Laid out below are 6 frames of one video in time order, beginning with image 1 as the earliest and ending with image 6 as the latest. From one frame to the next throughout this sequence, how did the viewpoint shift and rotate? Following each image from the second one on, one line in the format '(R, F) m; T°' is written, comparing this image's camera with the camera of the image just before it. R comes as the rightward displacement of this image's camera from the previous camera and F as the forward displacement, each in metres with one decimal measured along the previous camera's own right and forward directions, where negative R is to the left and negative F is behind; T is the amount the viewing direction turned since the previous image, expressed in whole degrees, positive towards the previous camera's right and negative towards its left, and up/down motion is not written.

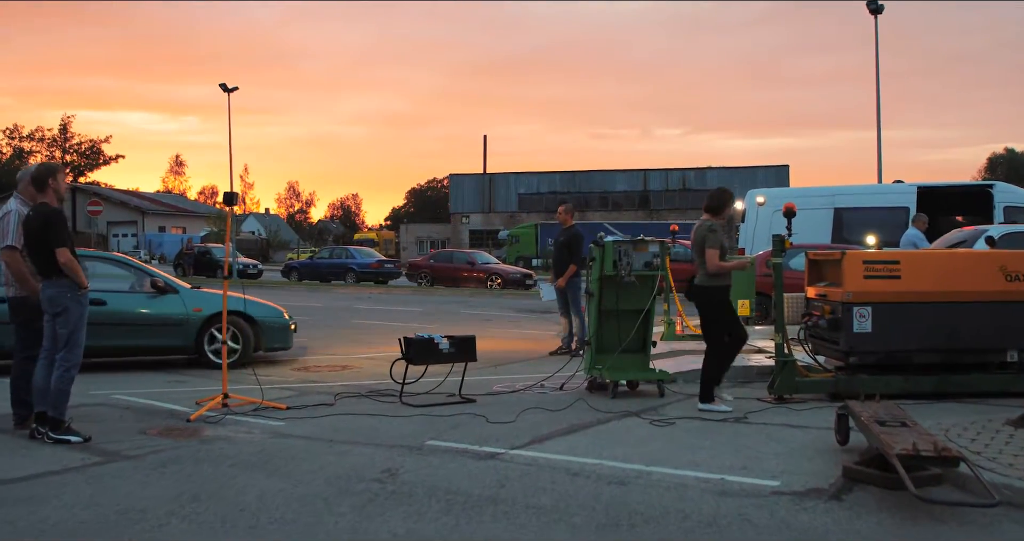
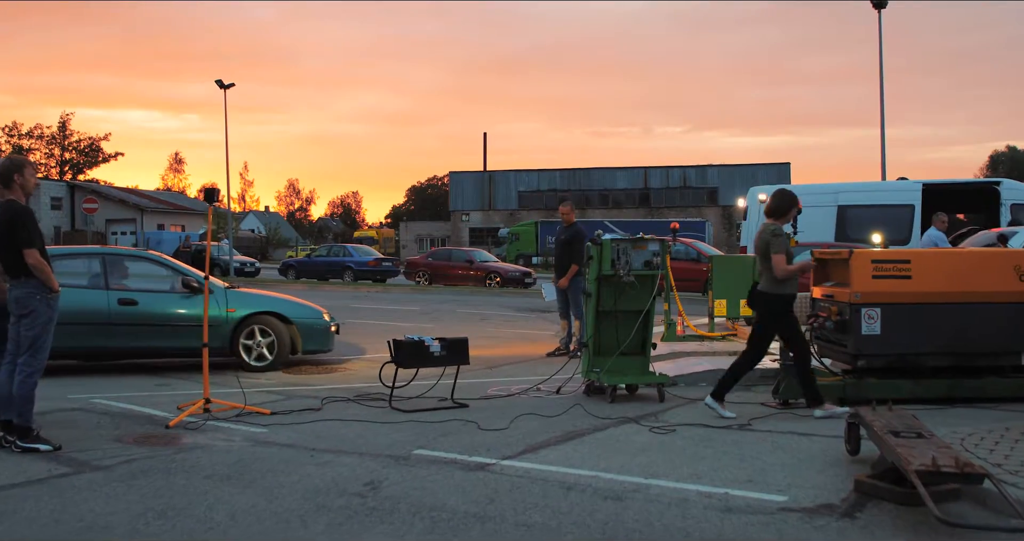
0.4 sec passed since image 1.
(+0.1, +0.3) m; 0°
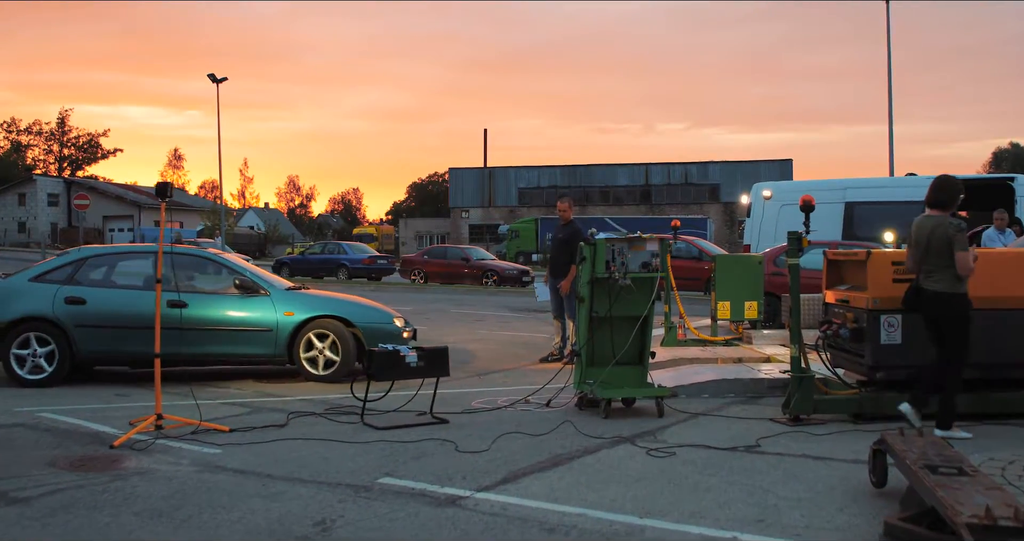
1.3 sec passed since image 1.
(+0.1, +0.6) m; 0°
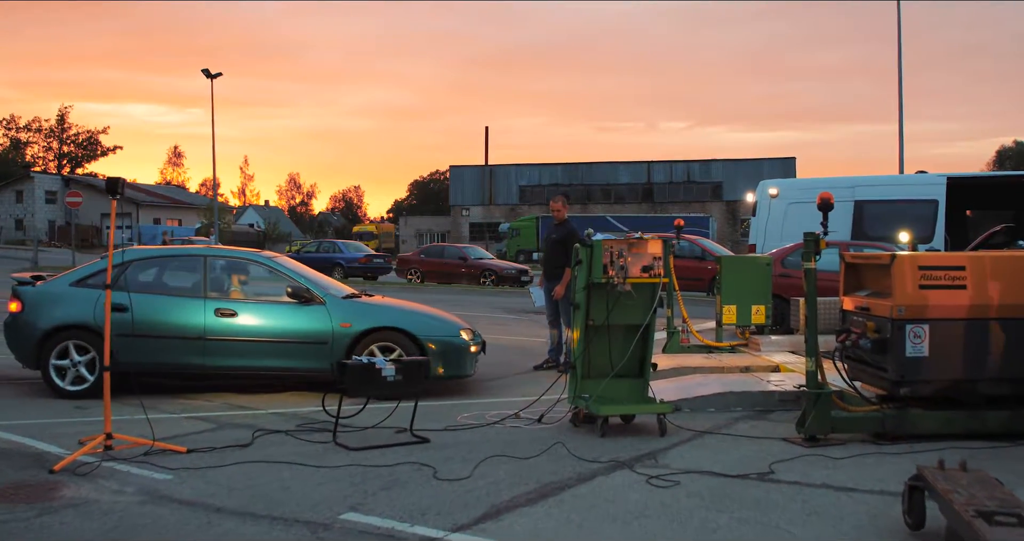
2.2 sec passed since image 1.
(+0.1, +0.6) m; 0°
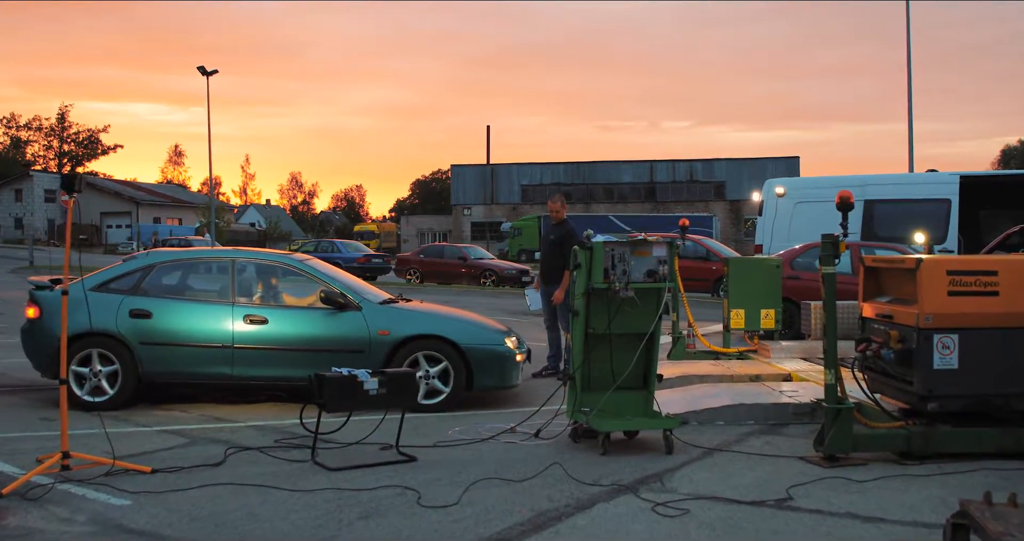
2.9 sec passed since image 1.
(+0.1, +0.4) m; 0°
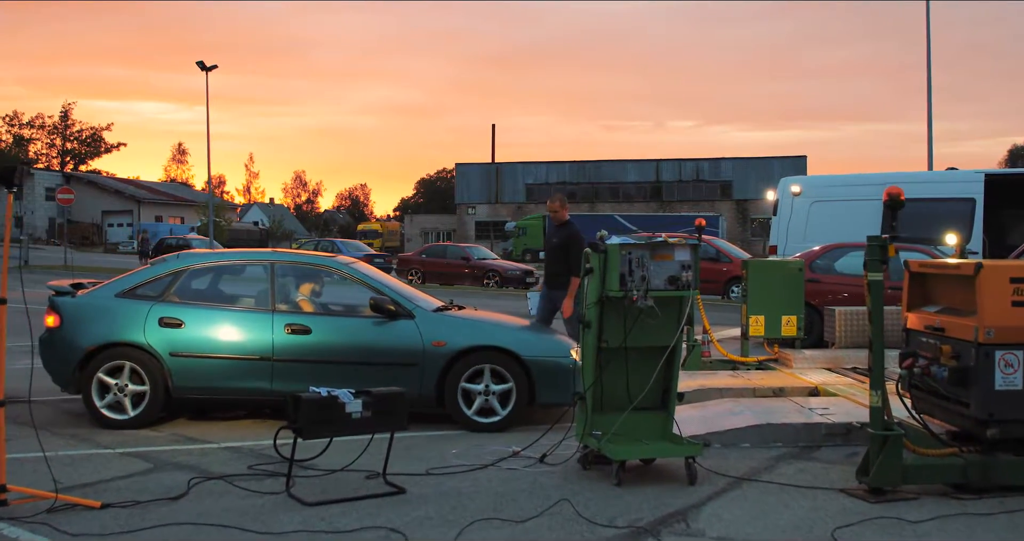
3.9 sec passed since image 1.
(0.0, +0.6) m; 0°
